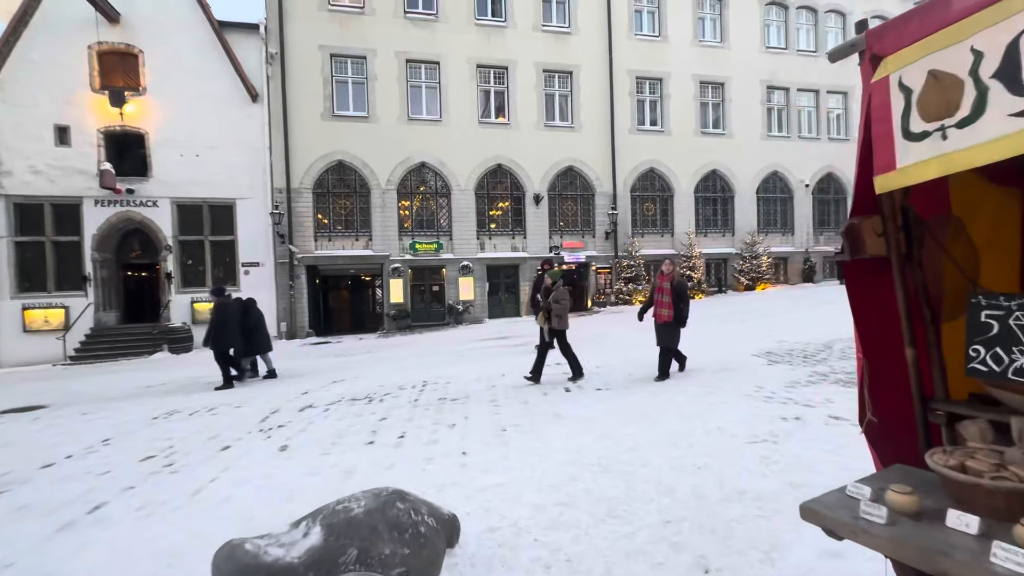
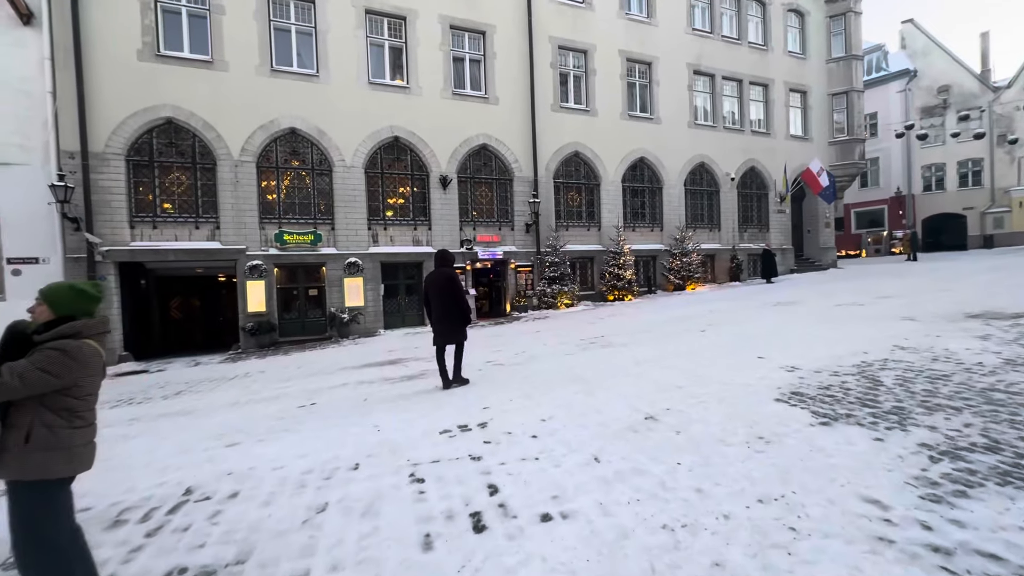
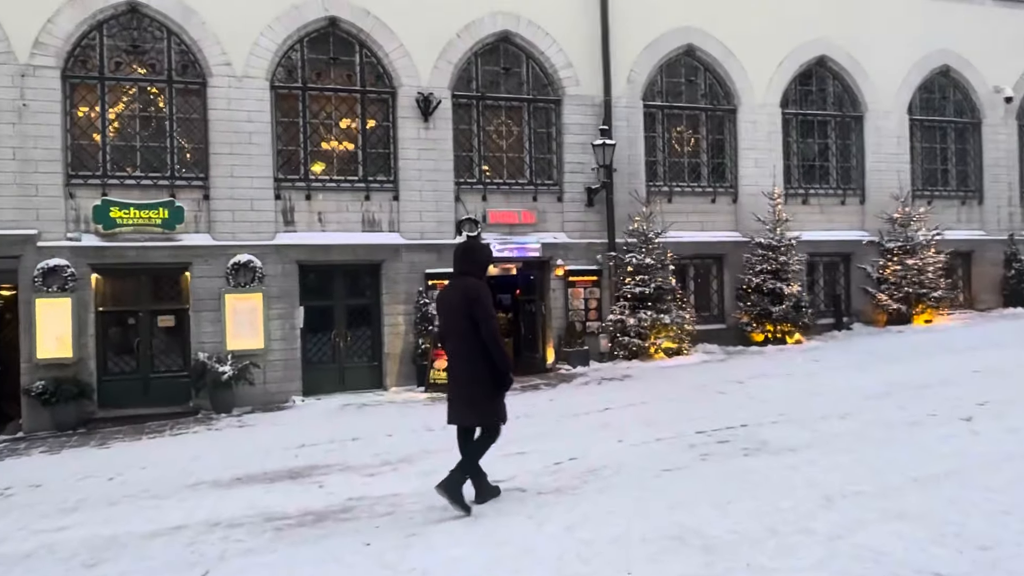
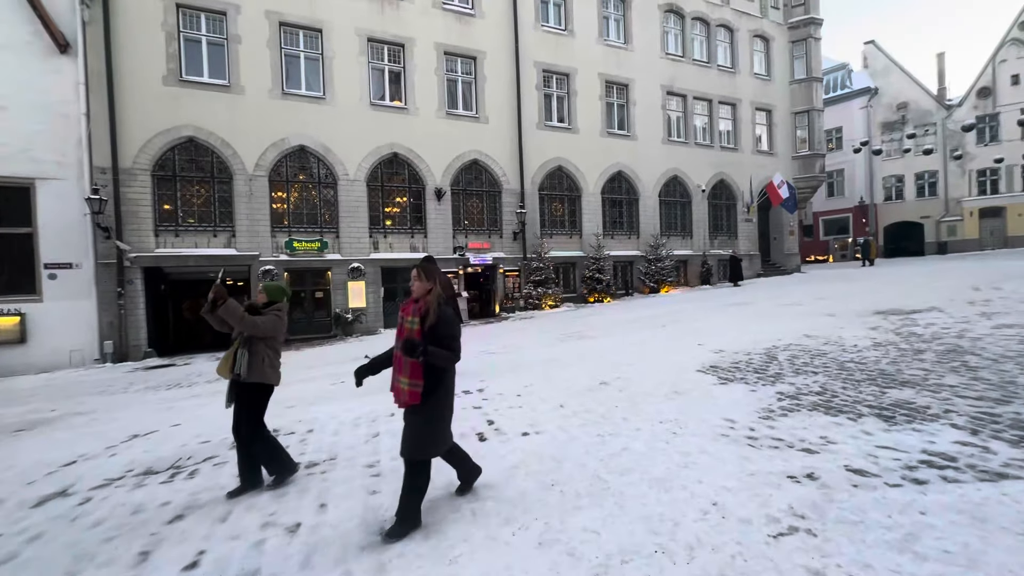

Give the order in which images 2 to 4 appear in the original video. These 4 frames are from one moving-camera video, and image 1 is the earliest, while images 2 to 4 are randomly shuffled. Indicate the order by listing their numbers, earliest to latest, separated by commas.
4, 2, 3
